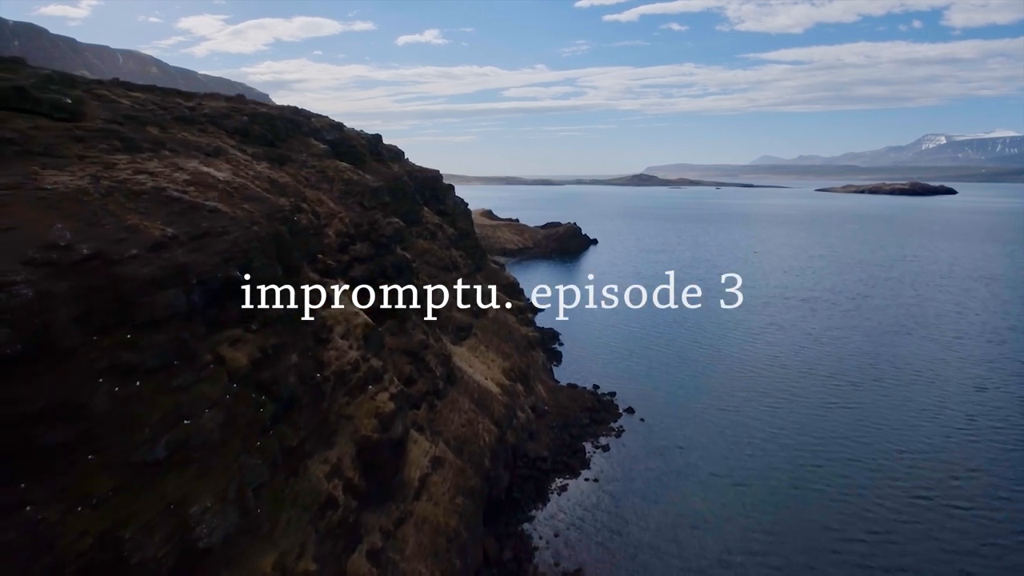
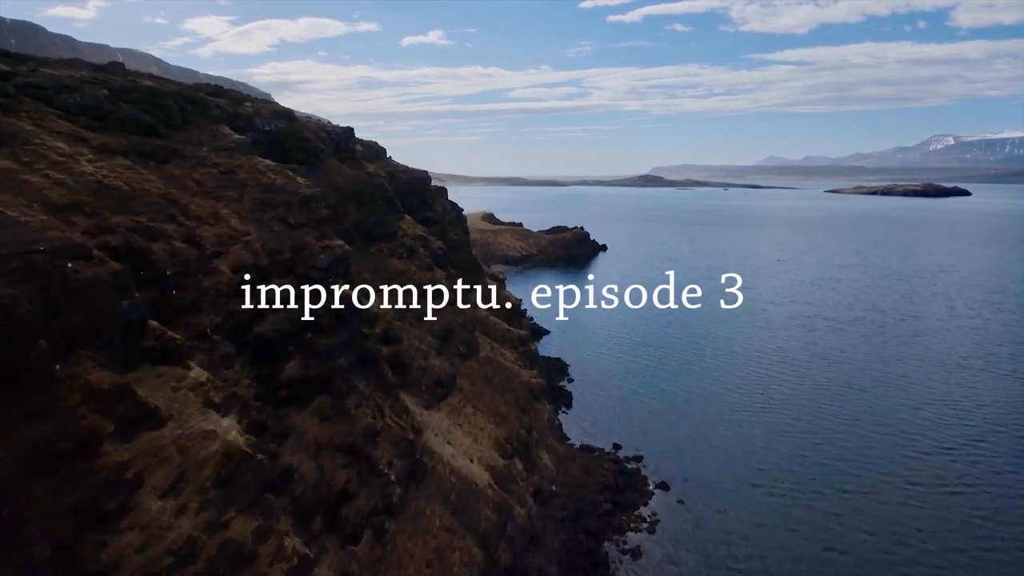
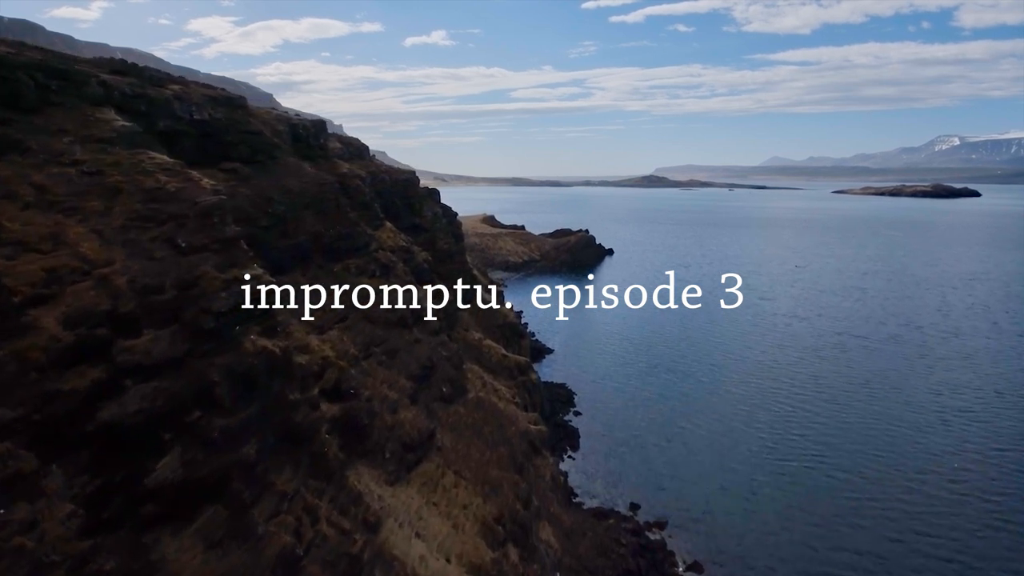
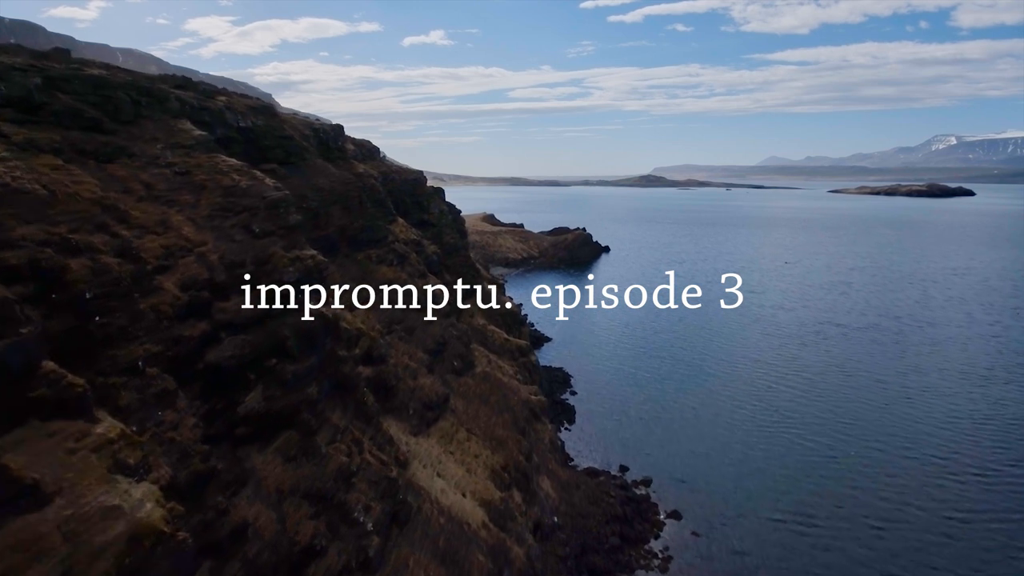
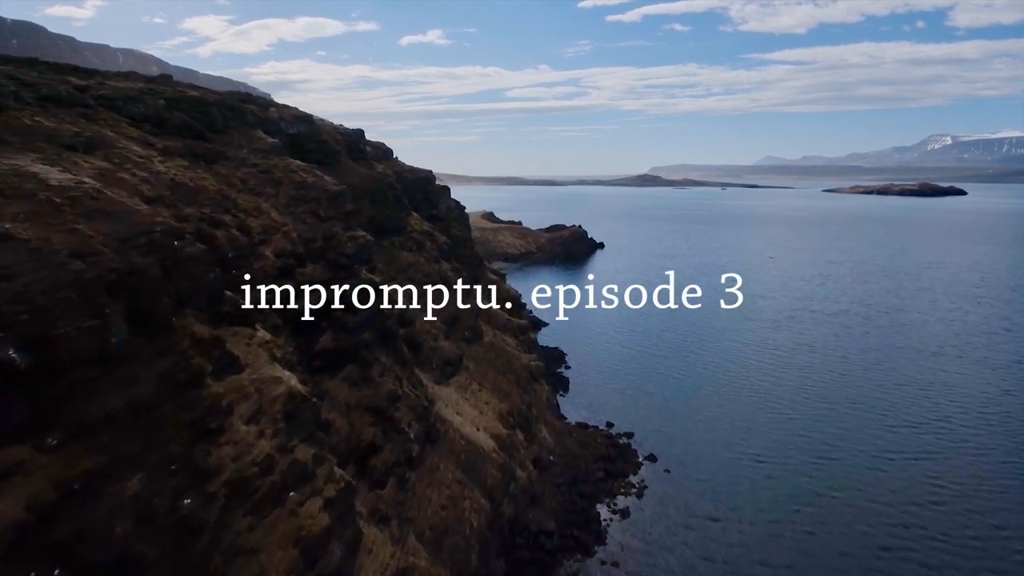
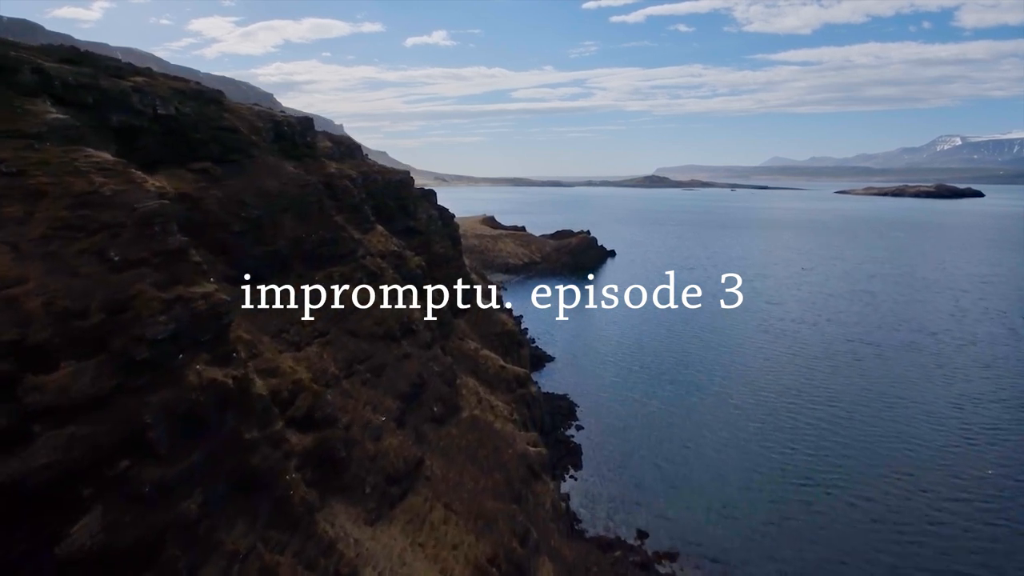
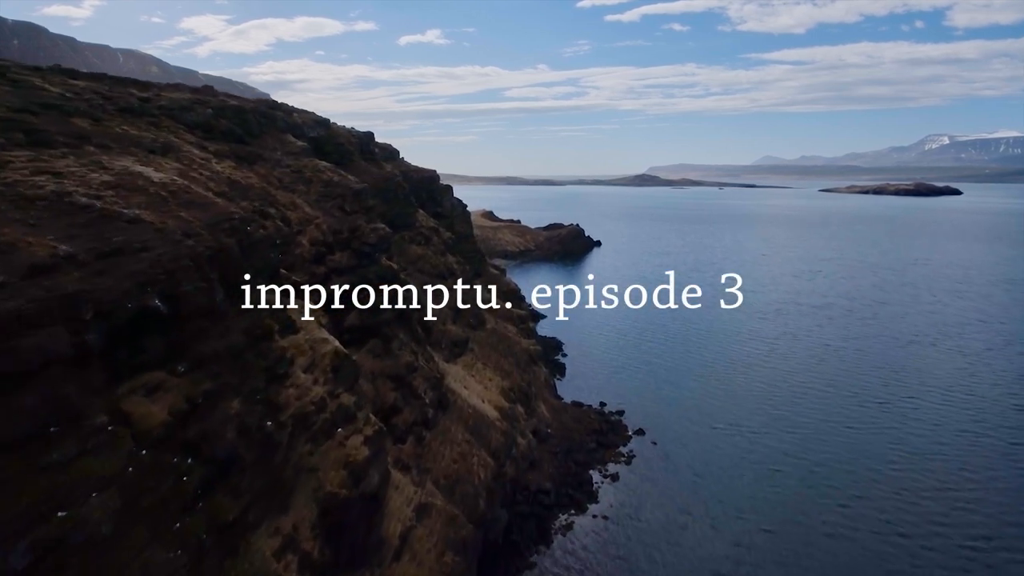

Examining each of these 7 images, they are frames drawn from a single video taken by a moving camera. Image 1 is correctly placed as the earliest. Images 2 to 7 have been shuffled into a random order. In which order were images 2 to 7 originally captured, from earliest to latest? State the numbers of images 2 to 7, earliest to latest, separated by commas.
7, 5, 2, 4, 3, 6
